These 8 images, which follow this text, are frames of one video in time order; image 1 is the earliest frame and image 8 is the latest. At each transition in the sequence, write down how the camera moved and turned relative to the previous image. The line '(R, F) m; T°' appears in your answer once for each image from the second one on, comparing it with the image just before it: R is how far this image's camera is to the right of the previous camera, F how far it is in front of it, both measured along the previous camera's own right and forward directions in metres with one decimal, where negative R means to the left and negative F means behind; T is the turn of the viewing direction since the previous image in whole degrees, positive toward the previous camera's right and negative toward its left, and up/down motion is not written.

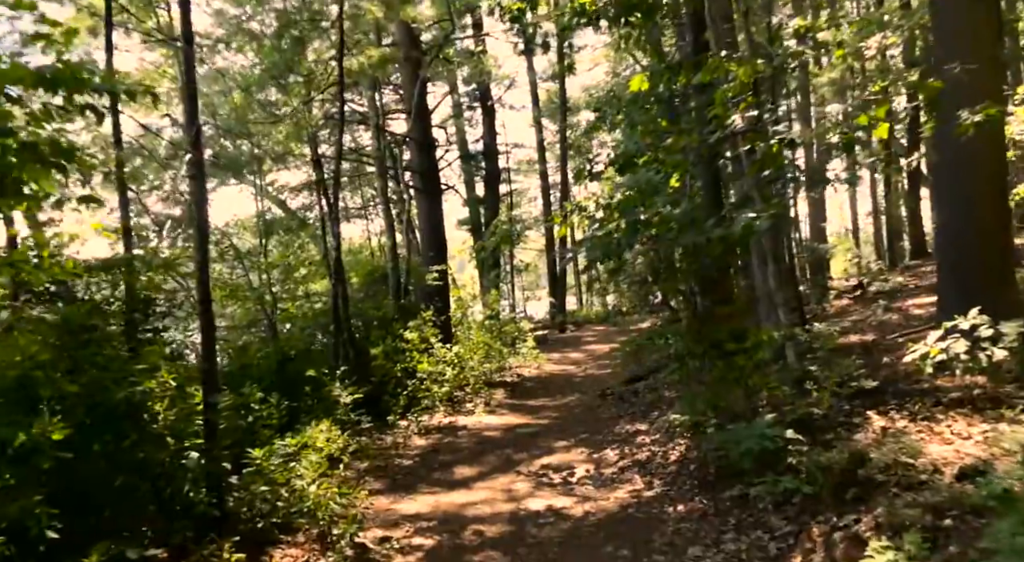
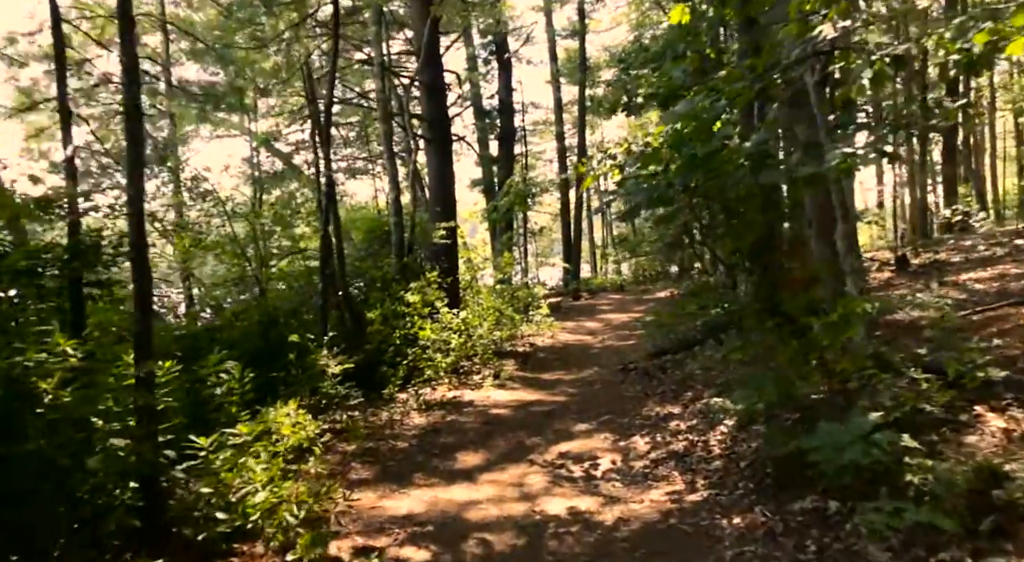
(-0.1, +1.4) m; -1°
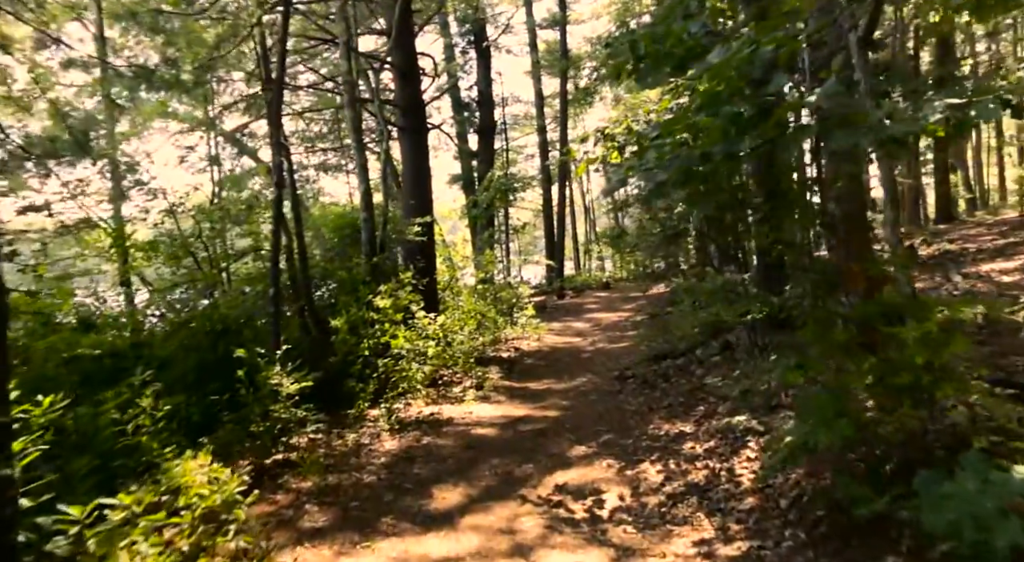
(0.0, +1.3) m; +1°
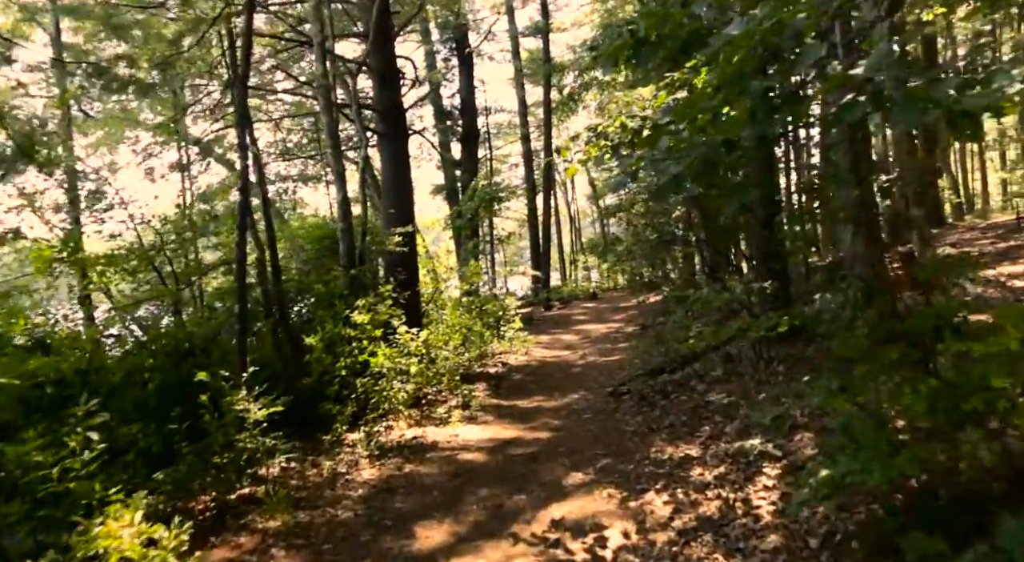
(0.0, +0.6) m; +1°
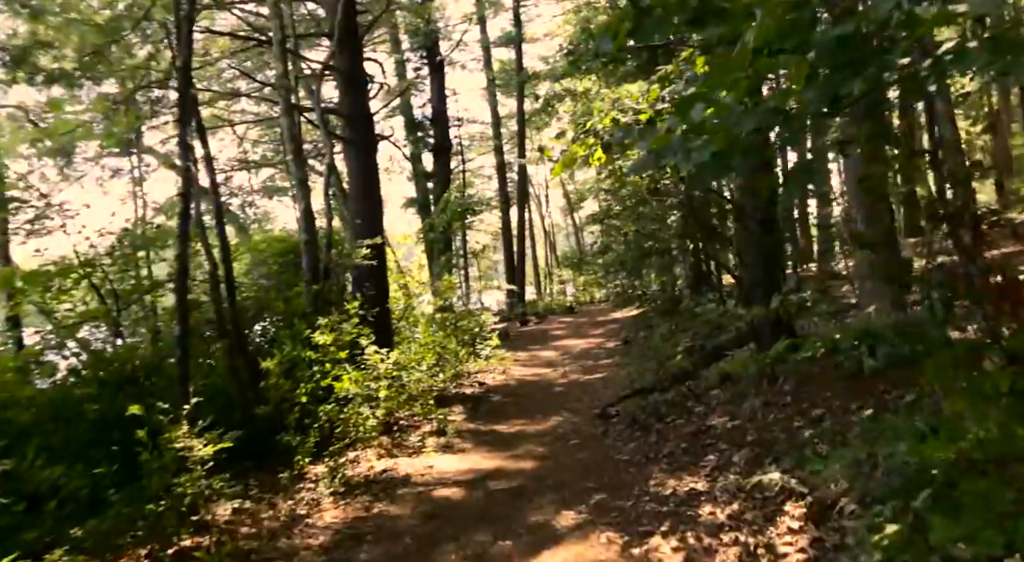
(-0.1, +0.8) m; +2°
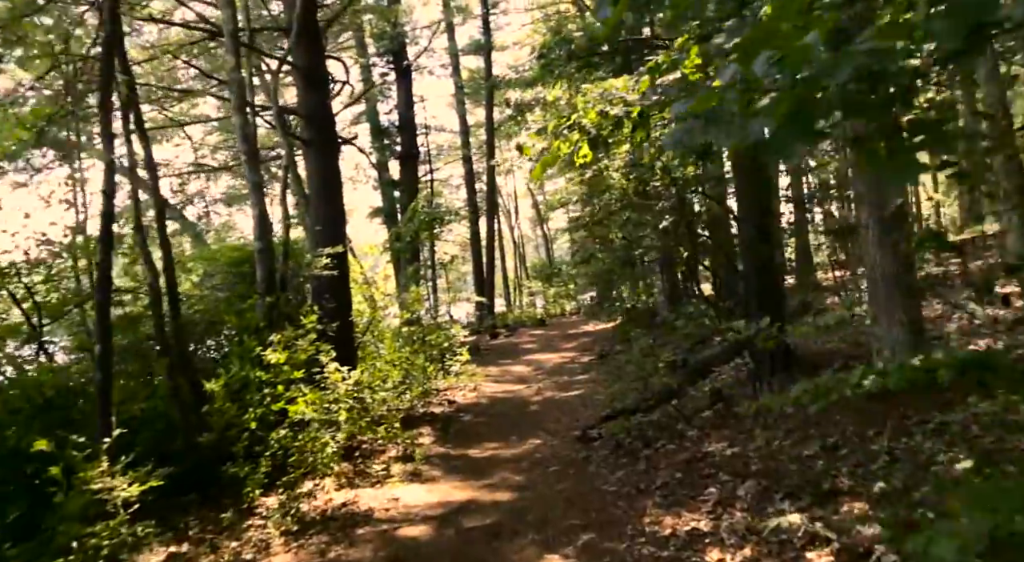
(-0.1, +0.8) m; +2°
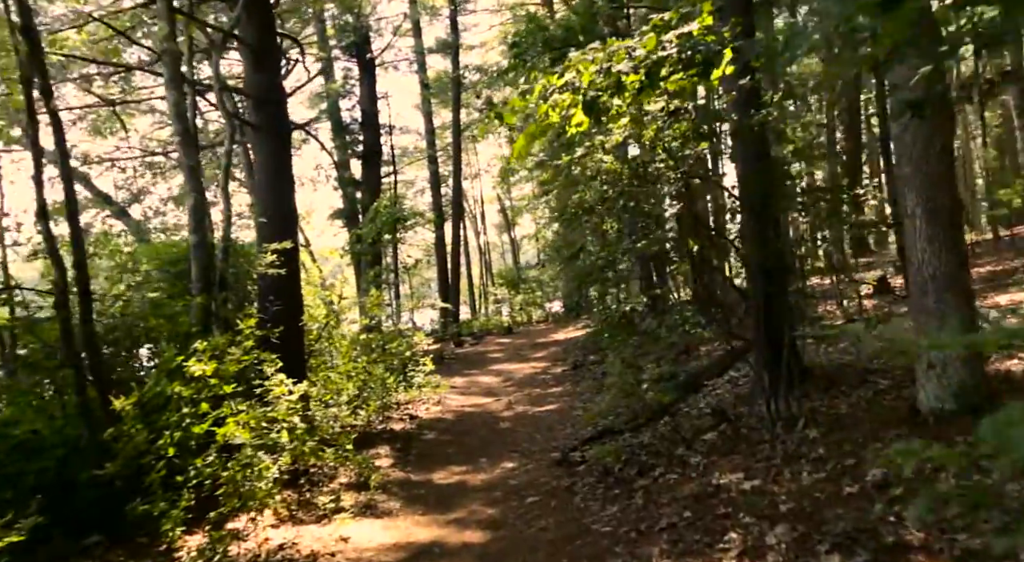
(-0.1, +1.2) m; +3°
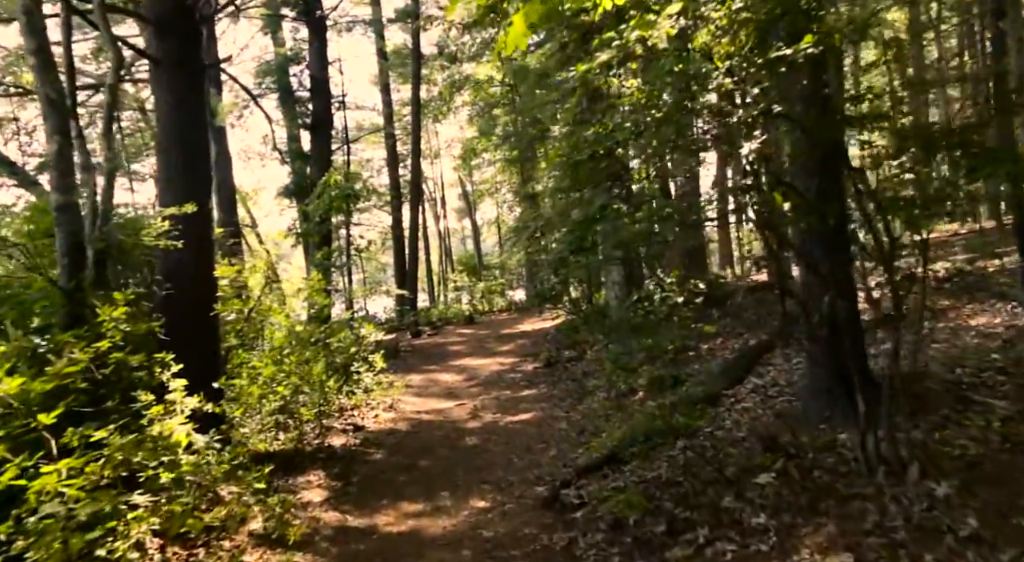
(-0.1, +2.1) m; +3°
